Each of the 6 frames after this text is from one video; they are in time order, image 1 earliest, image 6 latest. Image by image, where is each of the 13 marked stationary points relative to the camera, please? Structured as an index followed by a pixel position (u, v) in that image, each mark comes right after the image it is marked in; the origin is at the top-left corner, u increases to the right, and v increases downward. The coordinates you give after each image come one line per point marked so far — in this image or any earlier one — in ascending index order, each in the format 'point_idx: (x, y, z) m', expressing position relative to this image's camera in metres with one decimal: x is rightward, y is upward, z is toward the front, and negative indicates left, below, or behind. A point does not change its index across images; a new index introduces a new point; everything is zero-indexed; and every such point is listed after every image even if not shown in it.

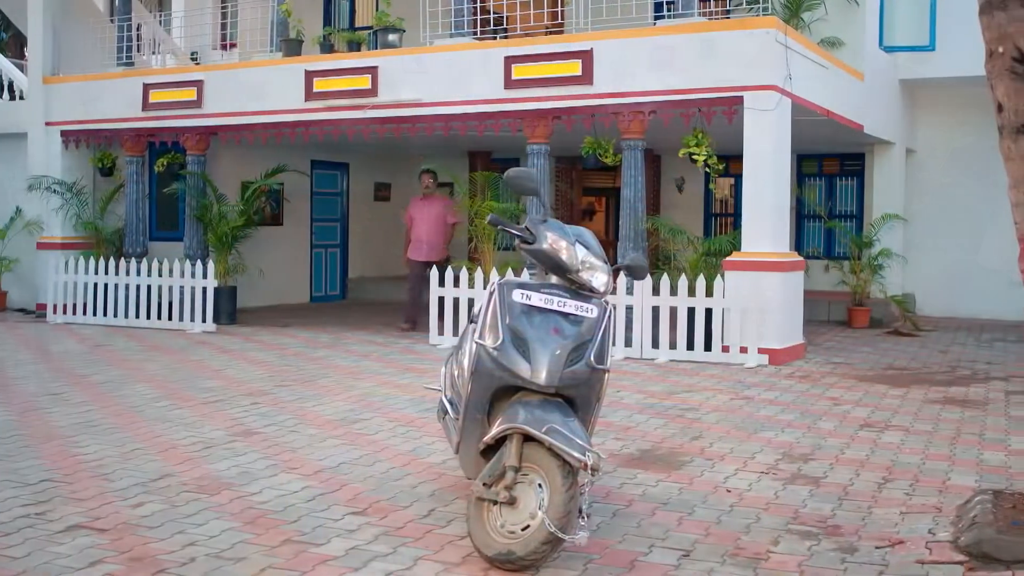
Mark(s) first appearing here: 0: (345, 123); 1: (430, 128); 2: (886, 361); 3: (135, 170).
0: (-1.8, +1.7, +12.2) m
1: (-0.9, +1.7, +12.1) m
2: (+3.7, -0.5, +11.9) m
3: (-4.6, +1.4, +13.4) m
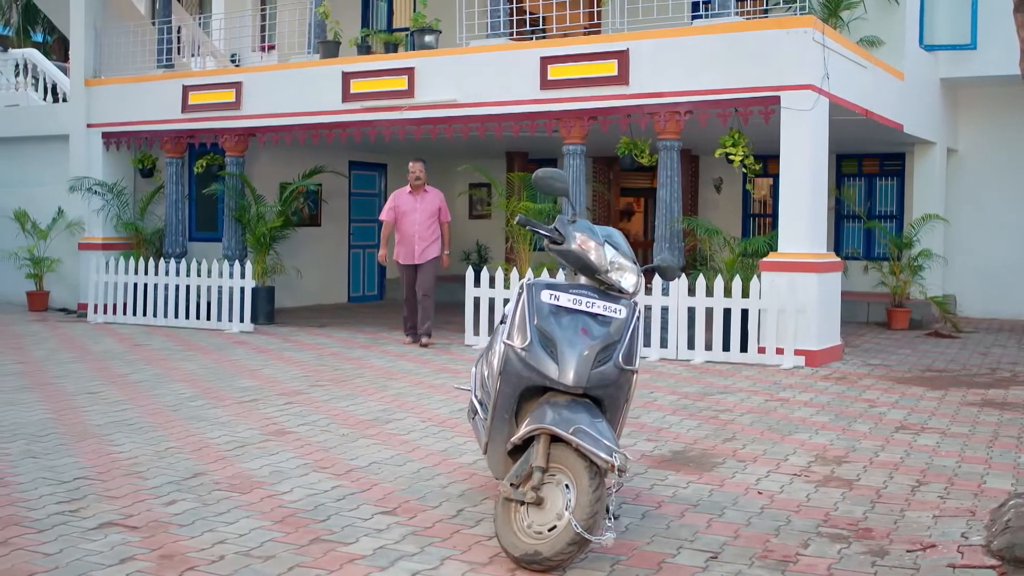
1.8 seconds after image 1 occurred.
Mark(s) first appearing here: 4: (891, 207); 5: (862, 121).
0: (-1.4, +1.7, +12.3) m
1: (-0.5, +1.7, +12.1) m
2: (+4.1, -0.5, +11.8) m
3: (-4.1, +1.4, +13.6) m
4: (+5.0, +1.1, +14.8) m
5: (+3.5, +1.7, +11.7) m
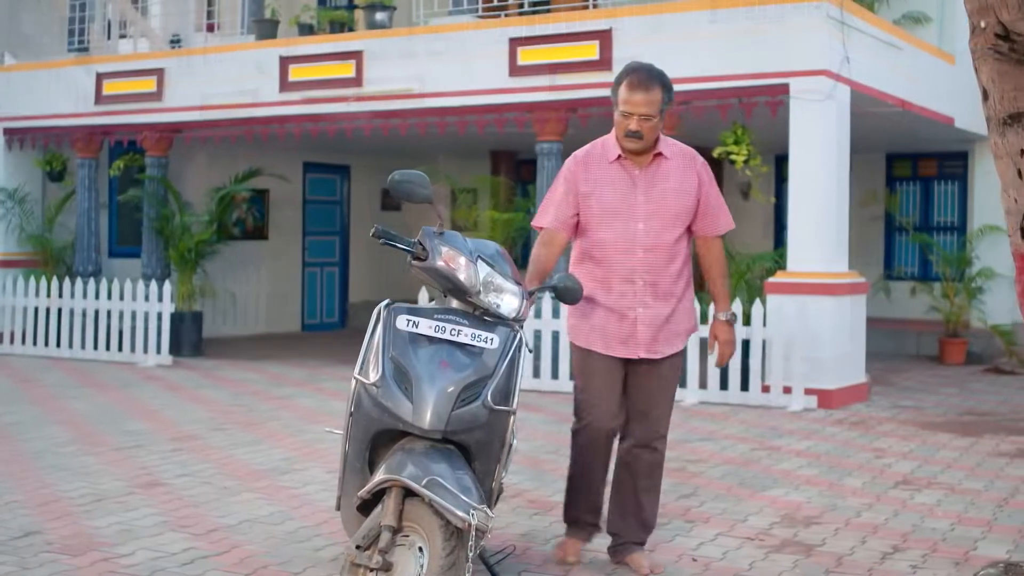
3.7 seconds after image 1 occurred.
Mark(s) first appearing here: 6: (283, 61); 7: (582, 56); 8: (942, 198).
0: (-1.7, +1.5, +10.4) m
1: (-0.8, +1.5, +10.2) m
2: (+3.8, -0.7, +9.5) m
3: (-4.3, +1.2, +11.9) m
4: (+4.8, +0.8, +12.6) m
5: (+3.2, +1.5, +9.6) m
6: (-2.1, +2.1, +10.5) m
7: (+0.6, +1.8, +9.2) m
8: (+4.8, +1.0, +12.7) m
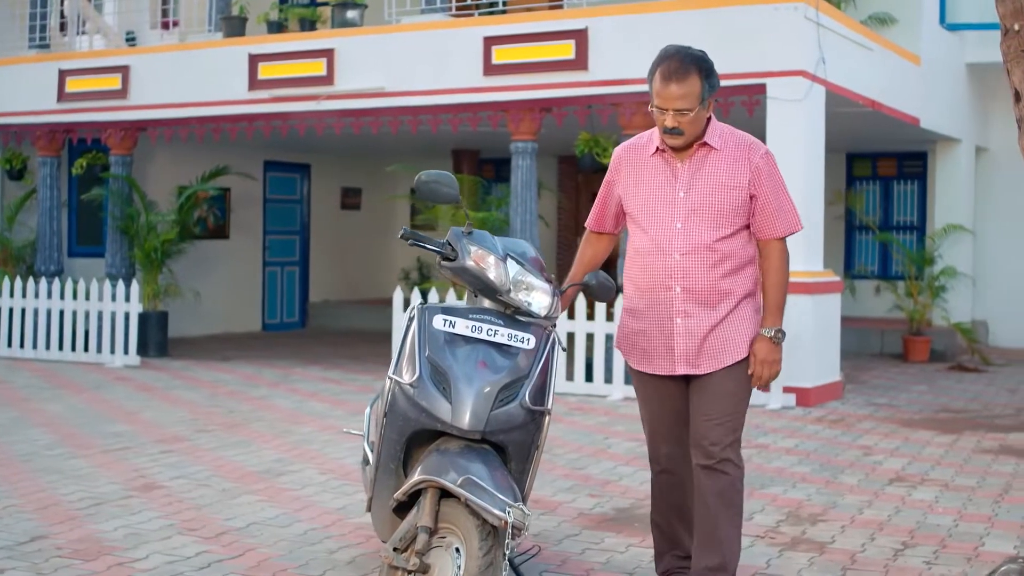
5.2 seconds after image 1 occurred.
0: (-1.9, +1.5, +10.3) m
1: (-1.0, +1.5, +10.1) m
2: (+3.6, -0.7, +9.8) m
3: (-4.7, +1.2, +11.6) m
4: (+4.5, +0.8, +12.8) m
5: (+3.0, +1.5, +9.8) m
6: (-2.3, +2.1, +10.4) m
7: (+0.4, +1.8, +9.2) m
8: (+4.4, +1.0, +13.0) m
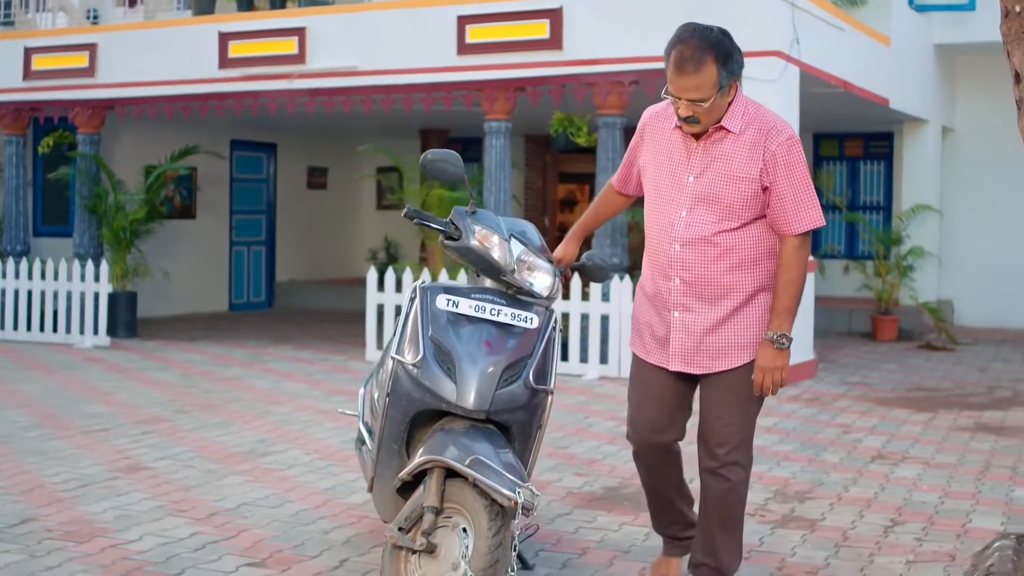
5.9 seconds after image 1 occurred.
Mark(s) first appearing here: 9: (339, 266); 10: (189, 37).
0: (-2.2, +1.7, +10.2) m
1: (-1.3, +1.6, +10.1) m
2: (+3.3, -0.6, +9.9) m
3: (-4.9, +1.4, +11.4) m
4: (+4.1, +1.0, +13.0) m
5: (+2.8, +1.6, +9.8) m
6: (-2.6, +2.2, +10.2) m
7: (+0.2, +2.0, +9.2) m
8: (+4.1, +1.3, +13.1) m
9: (-2.3, +0.3, +15.3) m
10: (-2.9, +2.3, +10.4) m
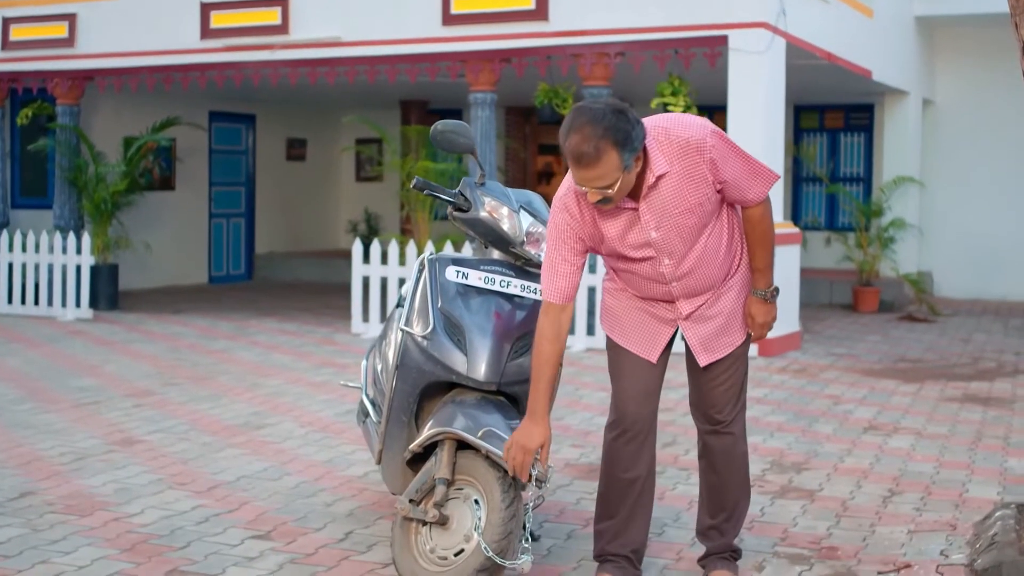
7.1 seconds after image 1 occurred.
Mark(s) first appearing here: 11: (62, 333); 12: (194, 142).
0: (-2.3, +1.9, +10.1) m
1: (-1.4, +1.9, +10.0) m
2: (+3.2, -0.3, +10.0) m
3: (-5.1, +1.6, +11.2) m
4: (+3.9, +1.4, +13.1) m
5: (+2.6, +1.9, +9.9) m
6: (-2.7, +2.5, +10.1) m
7: (+0.1, +2.2, +9.1) m
8: (+3.8, +1.6, +13.2) m
9: (-2.5, +0.6, +15.2) m
10: (-3.1, +2.5, +10.3) m
11: (-3.5, -0.4, +8.9) m
12: (-3.6, +1.6, +13.0) m
